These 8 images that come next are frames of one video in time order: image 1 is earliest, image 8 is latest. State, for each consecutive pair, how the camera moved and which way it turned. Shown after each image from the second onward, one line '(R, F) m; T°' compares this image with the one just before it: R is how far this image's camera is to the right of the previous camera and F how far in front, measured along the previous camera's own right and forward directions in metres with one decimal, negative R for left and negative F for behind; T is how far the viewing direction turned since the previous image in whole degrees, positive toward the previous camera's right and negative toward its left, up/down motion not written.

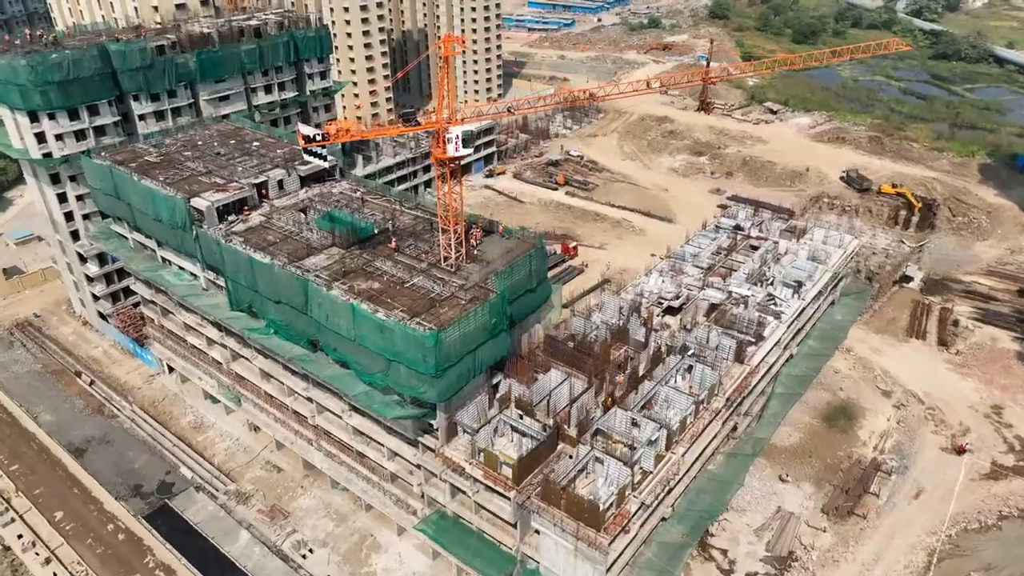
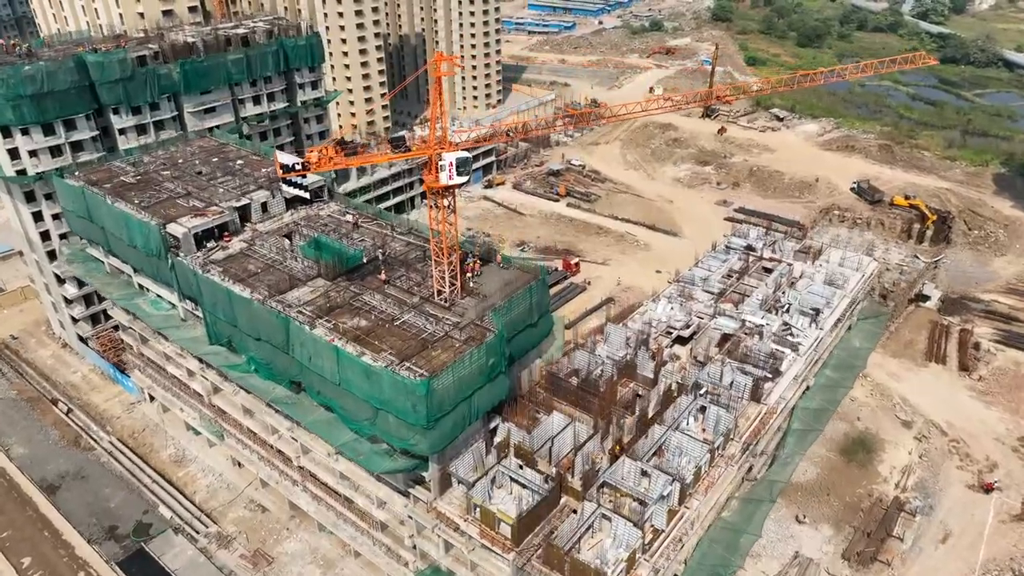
(0.0, +3.0) m; 0°
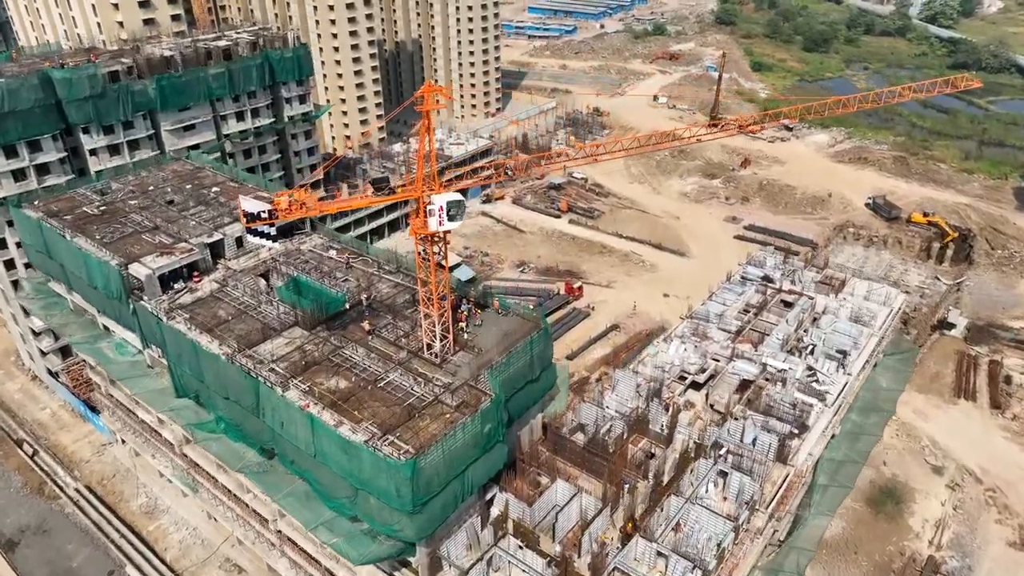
(0.0, +4.0) m; 0°
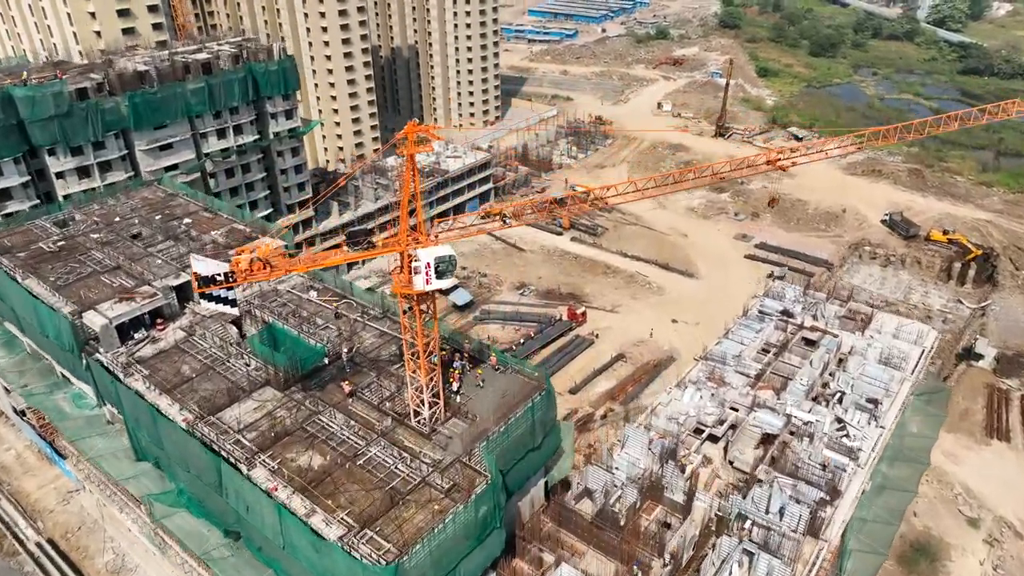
(0.0, +3.9) m; 0°
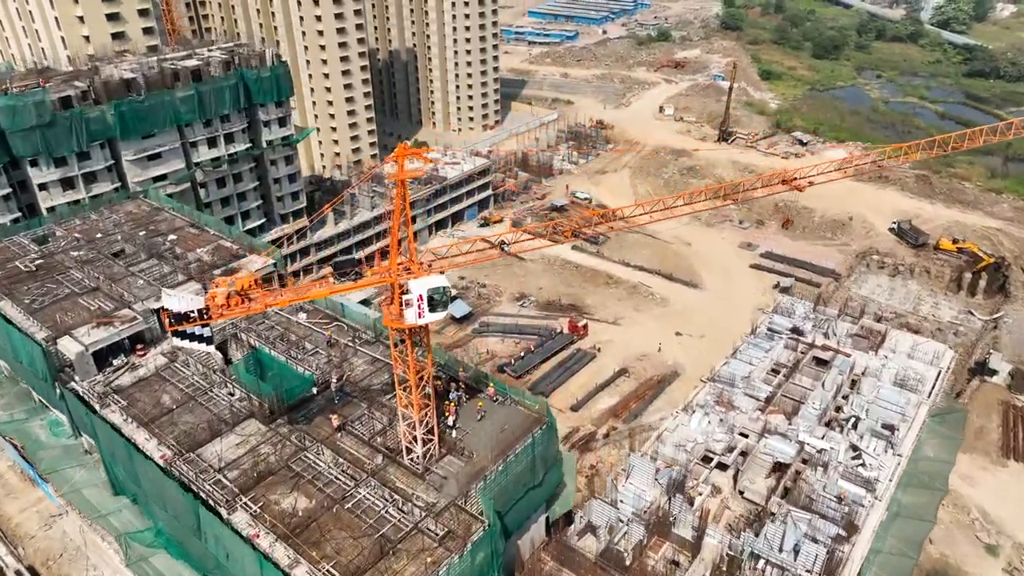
(0.0, +1.8) m; 0°
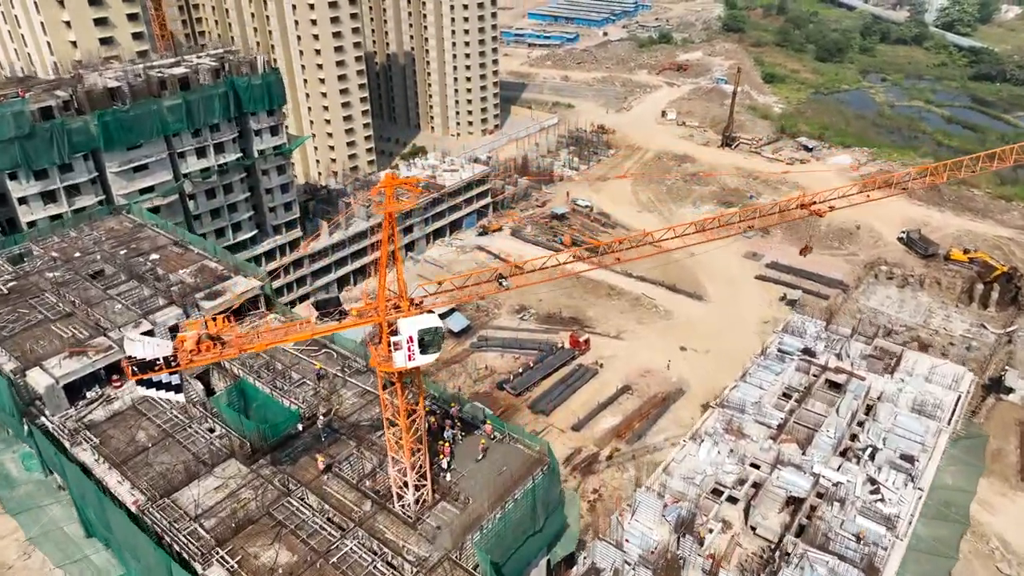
(0.0, +1.9) m; 0°
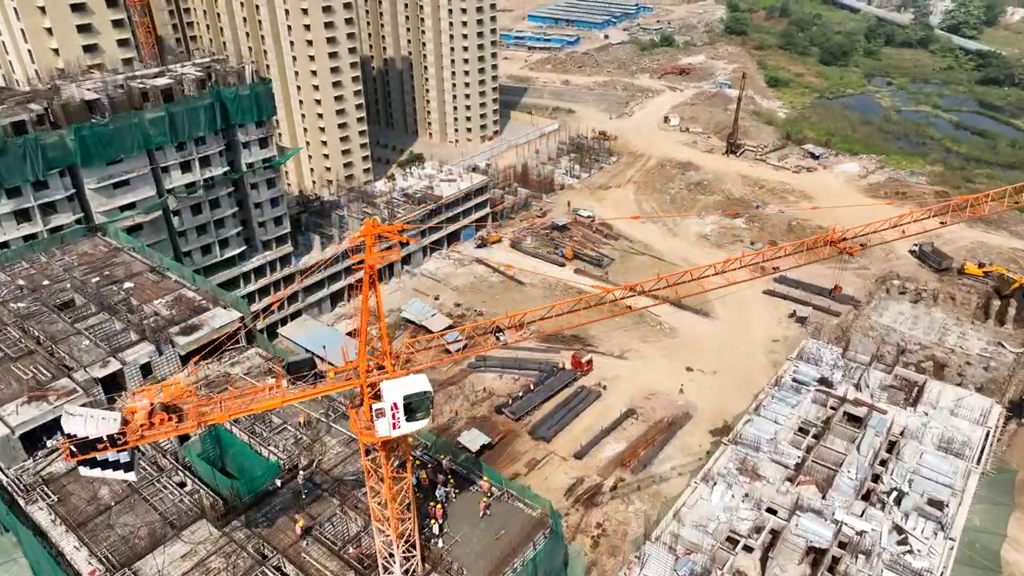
(0.0, +2.5) m; 0°
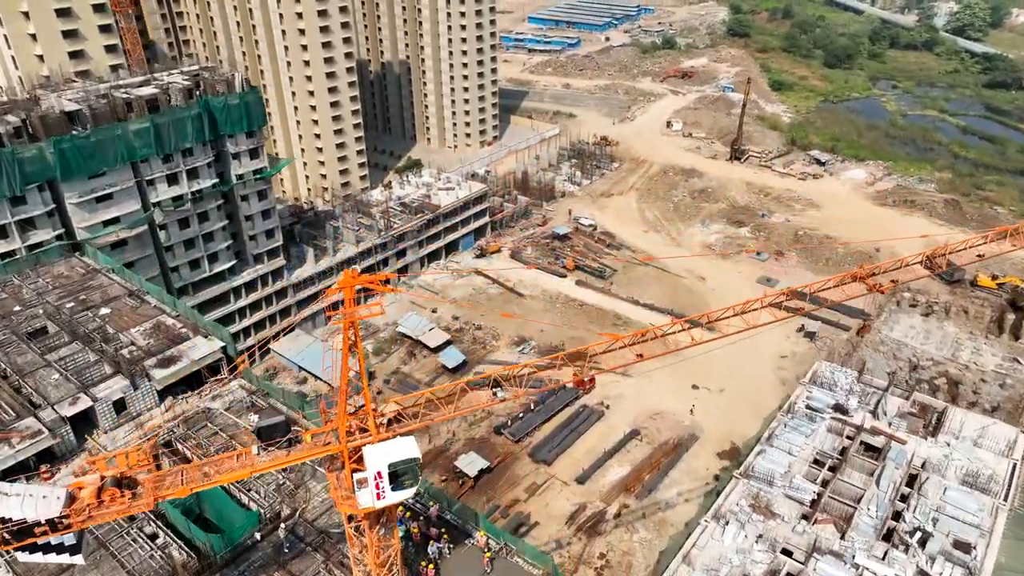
(0.0, +2.0) m; 0°
